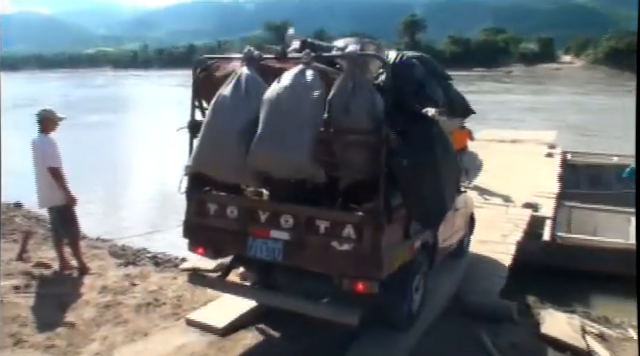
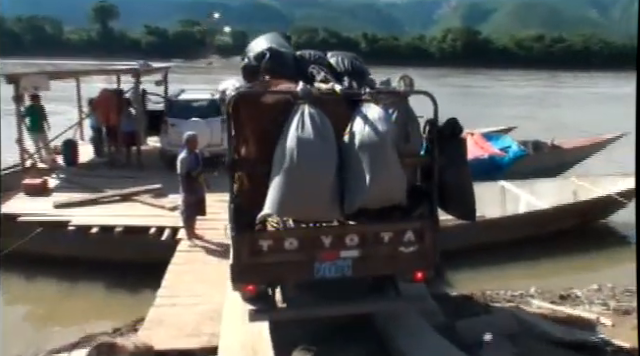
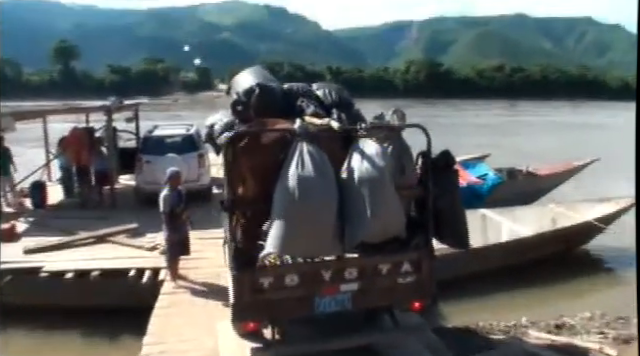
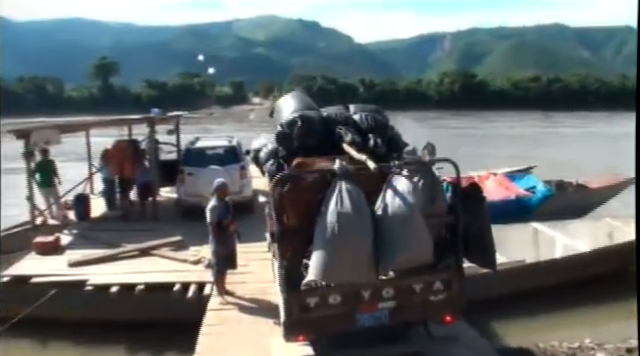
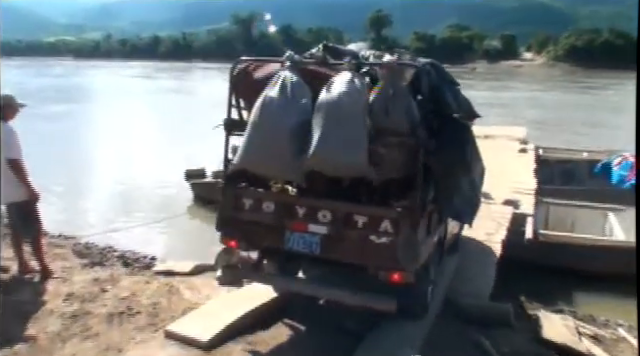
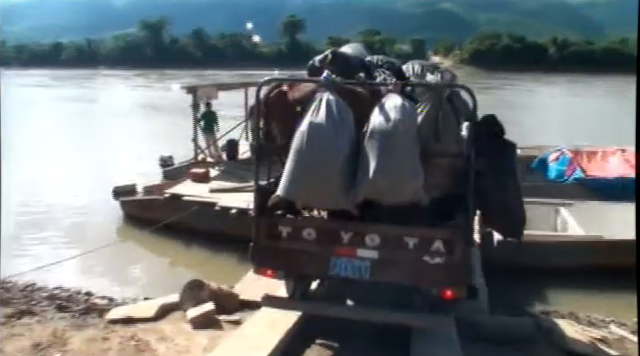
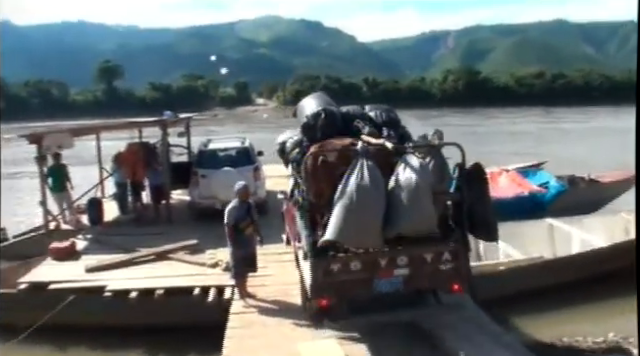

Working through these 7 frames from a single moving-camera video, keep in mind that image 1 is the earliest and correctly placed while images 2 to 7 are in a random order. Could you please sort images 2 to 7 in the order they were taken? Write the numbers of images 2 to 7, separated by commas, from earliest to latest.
5, 6, 2, 3, 4, 7
